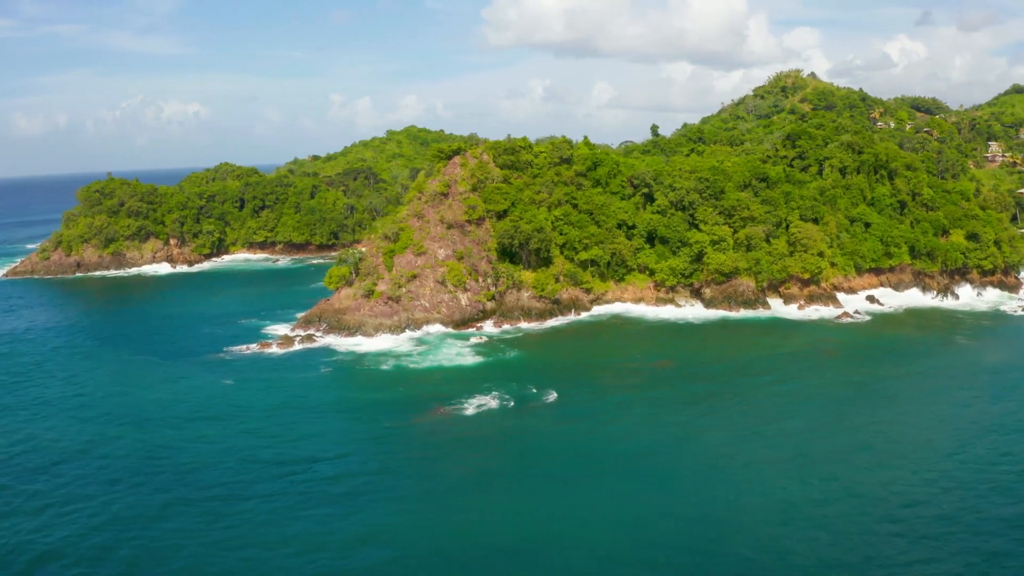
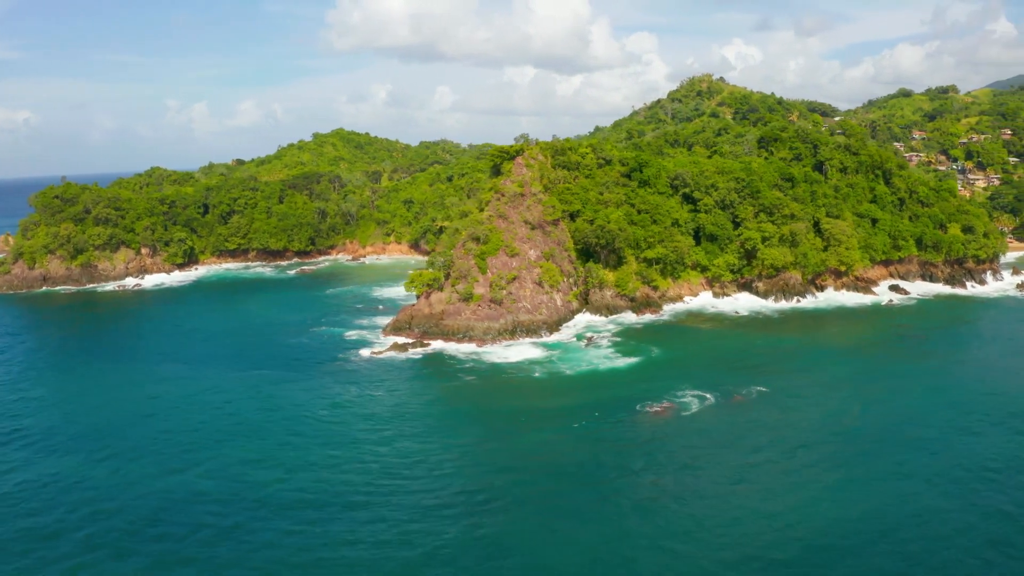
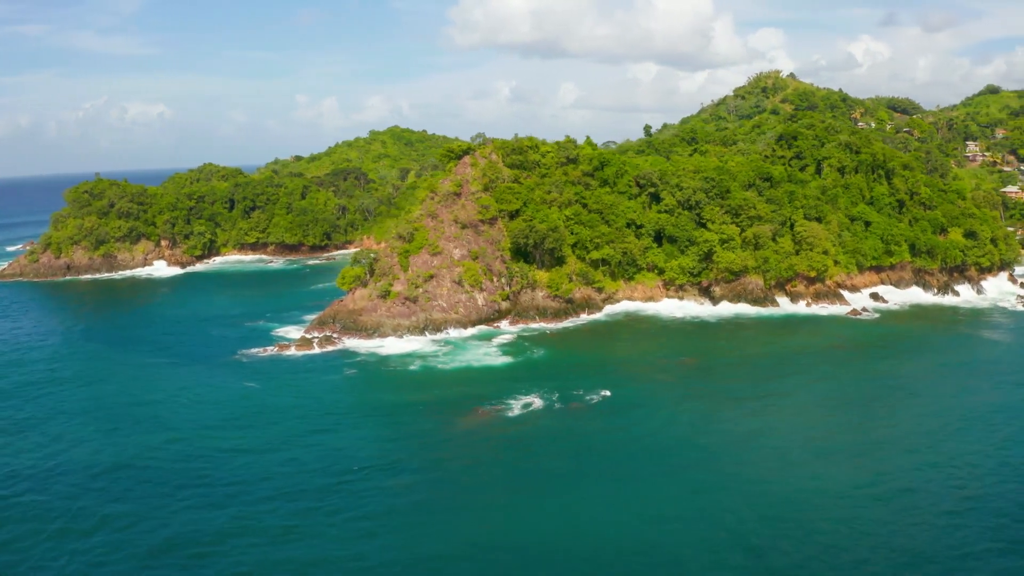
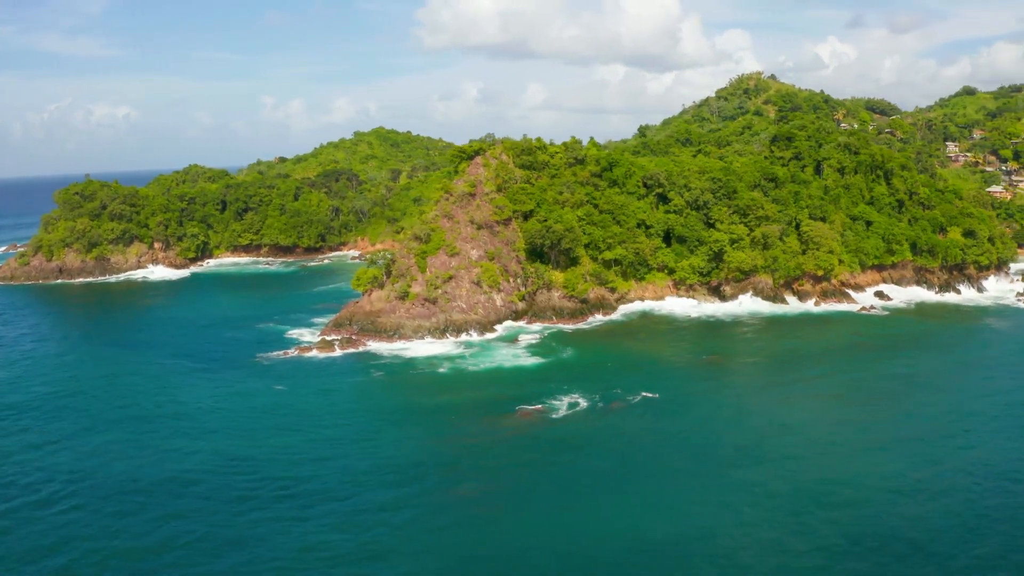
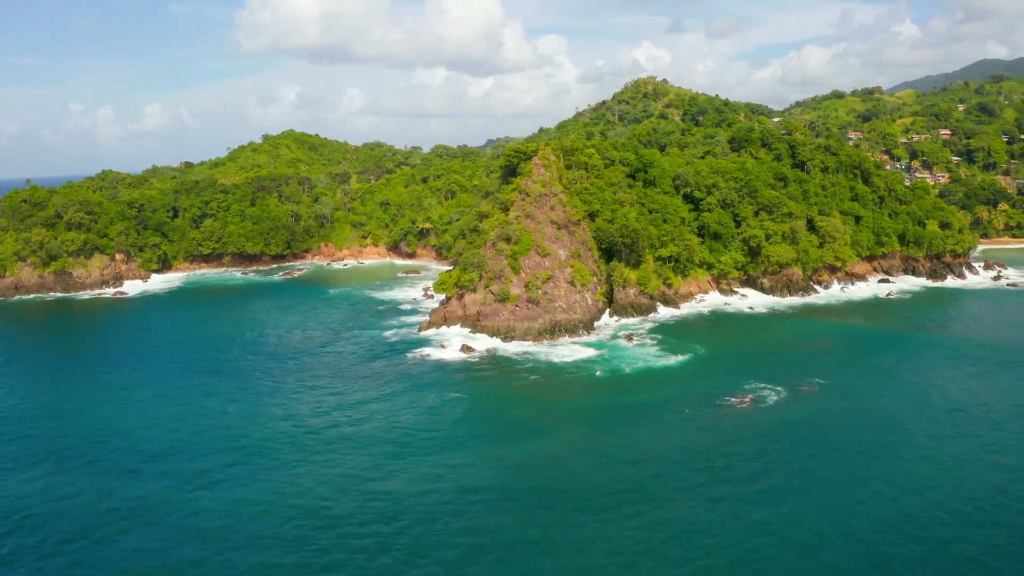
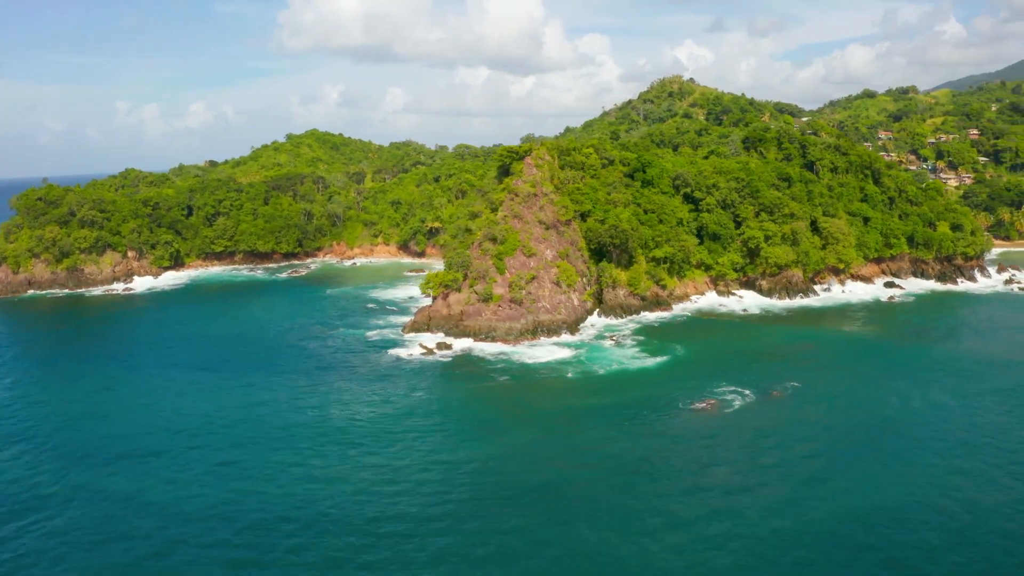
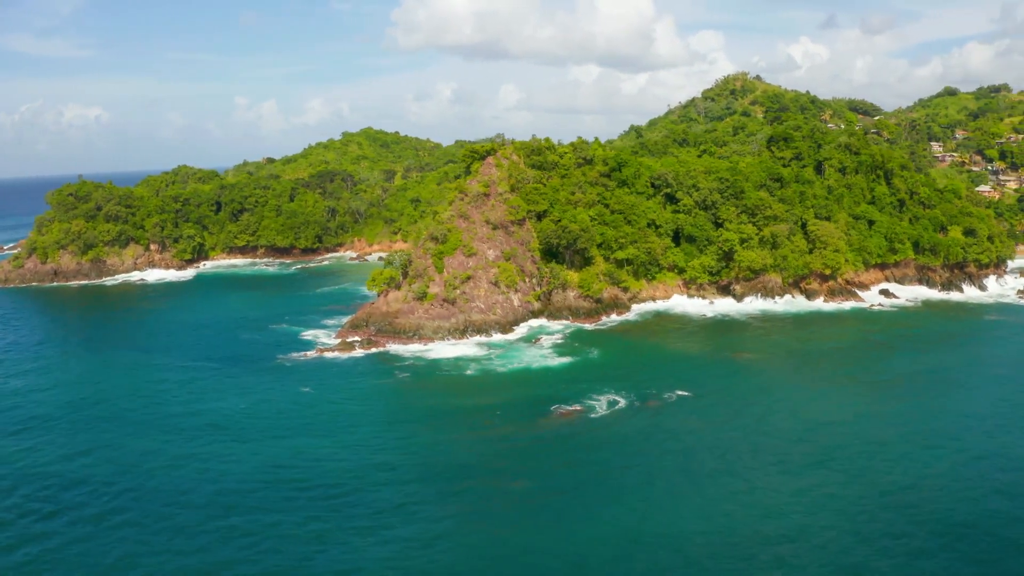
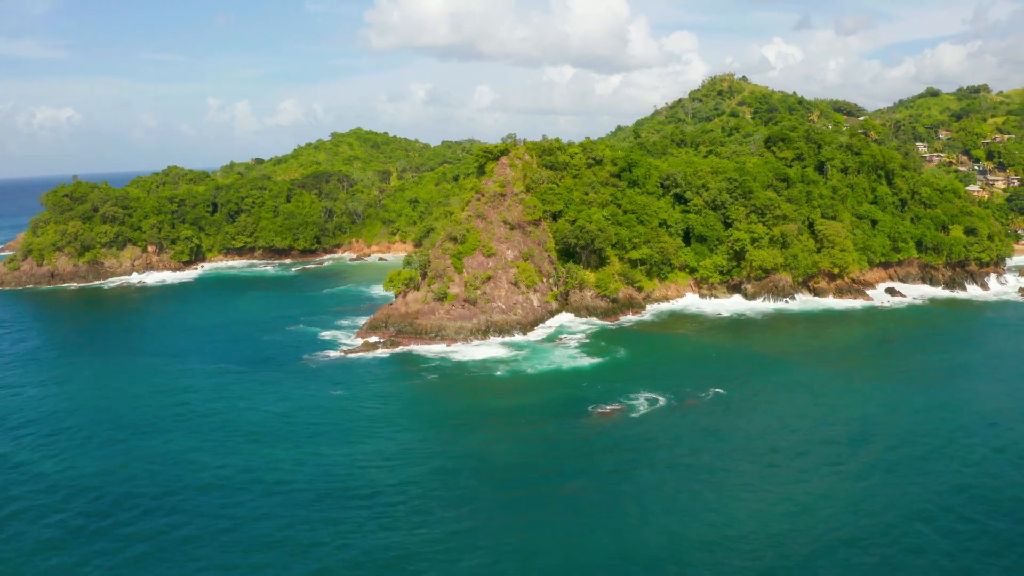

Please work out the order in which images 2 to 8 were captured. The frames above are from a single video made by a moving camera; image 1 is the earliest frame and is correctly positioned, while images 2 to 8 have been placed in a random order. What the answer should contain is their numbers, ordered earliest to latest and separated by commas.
3, 4, 7, 8, 2, 6, 5
